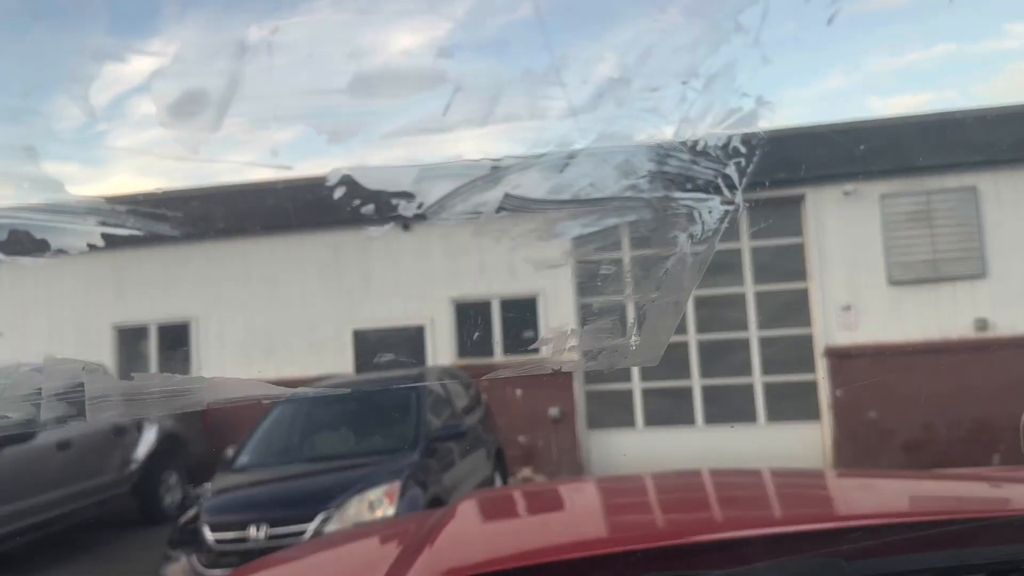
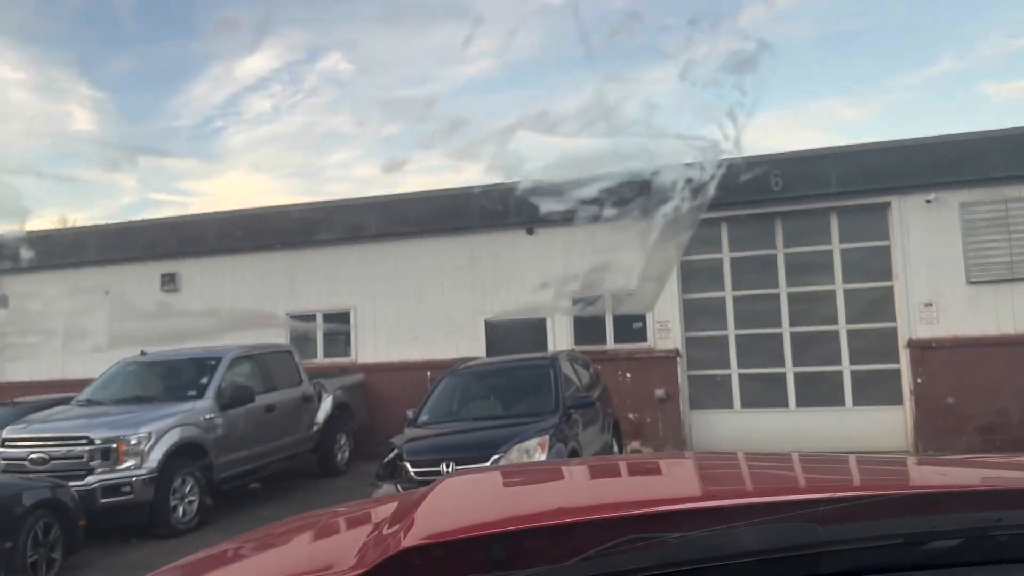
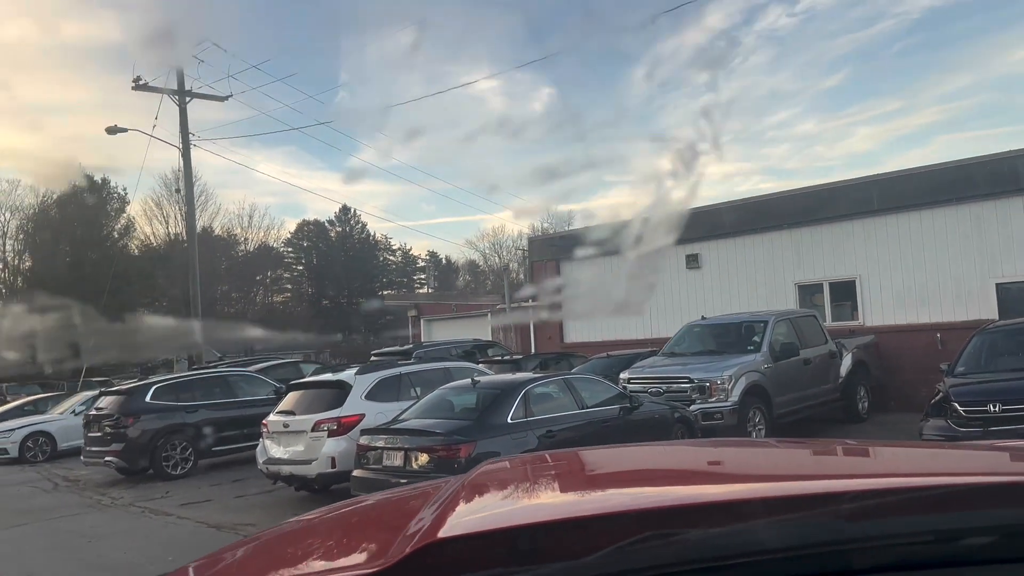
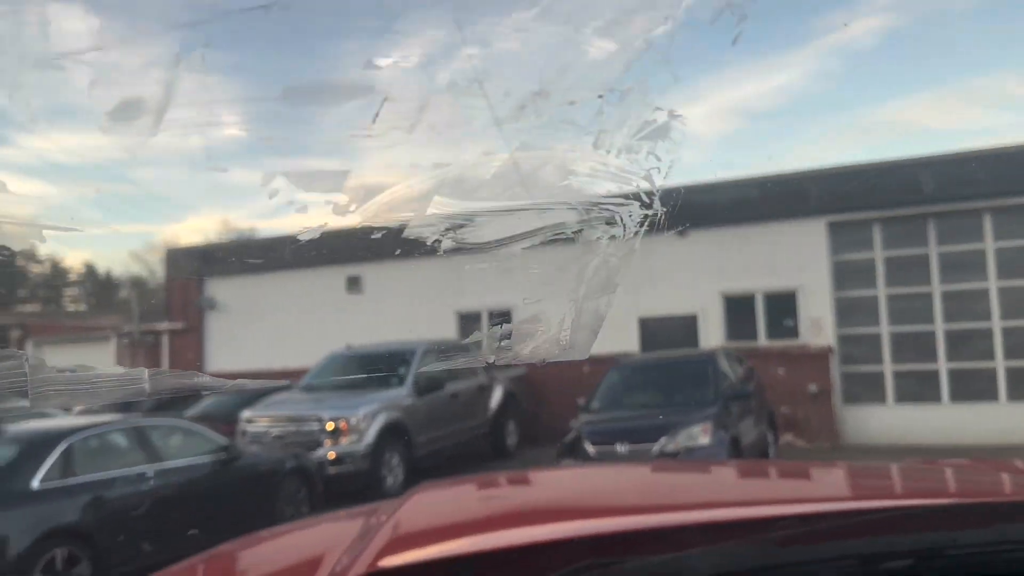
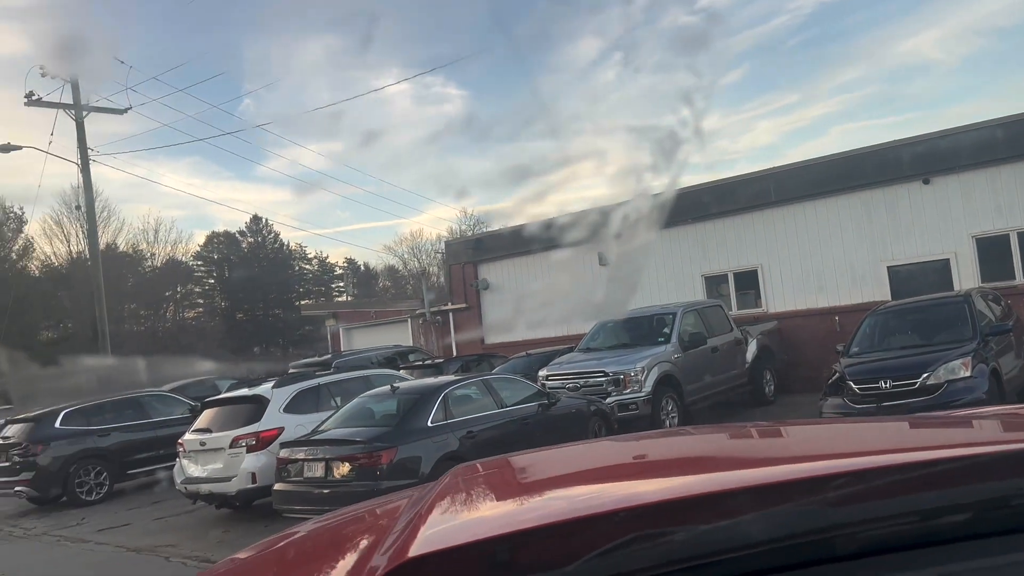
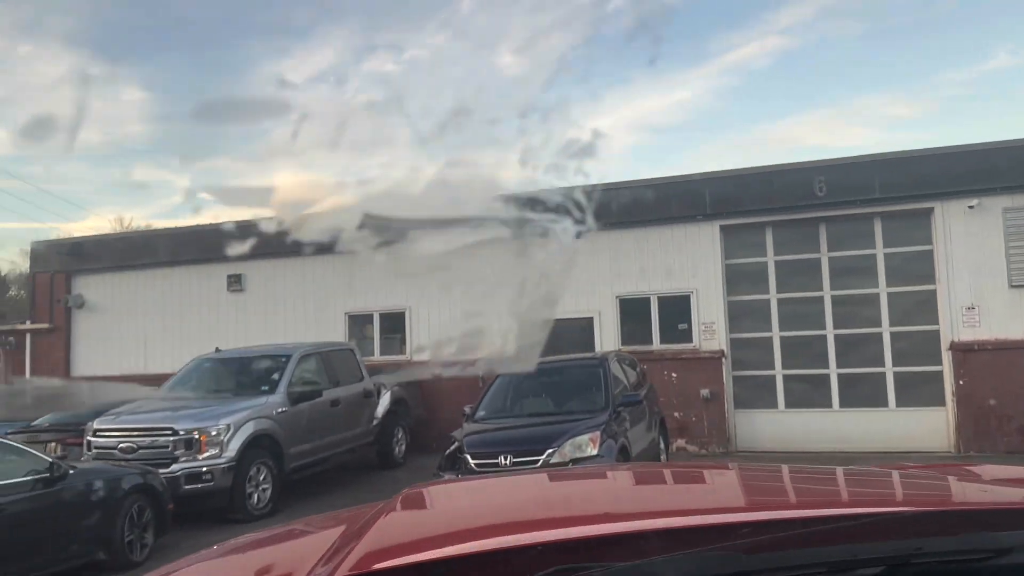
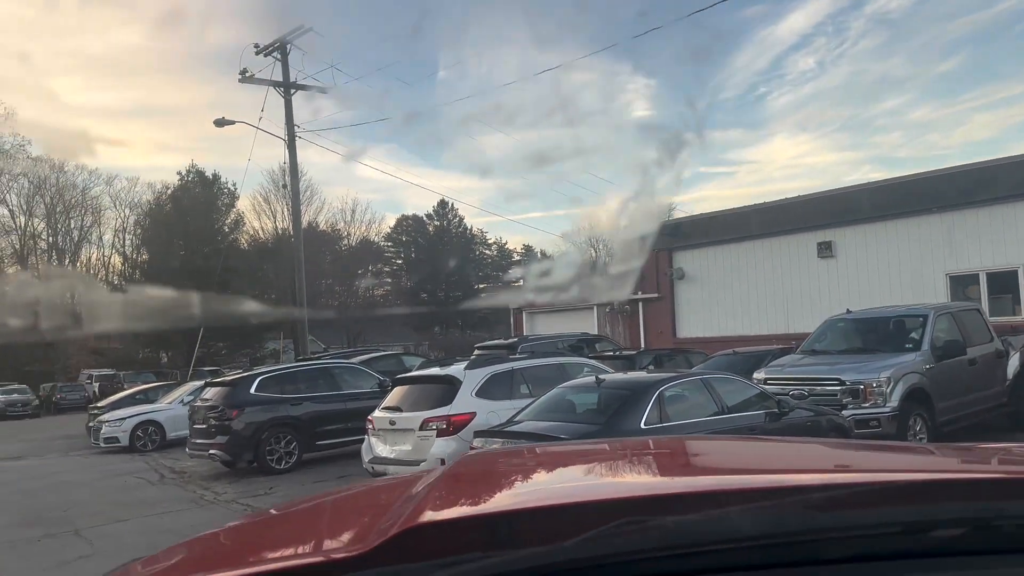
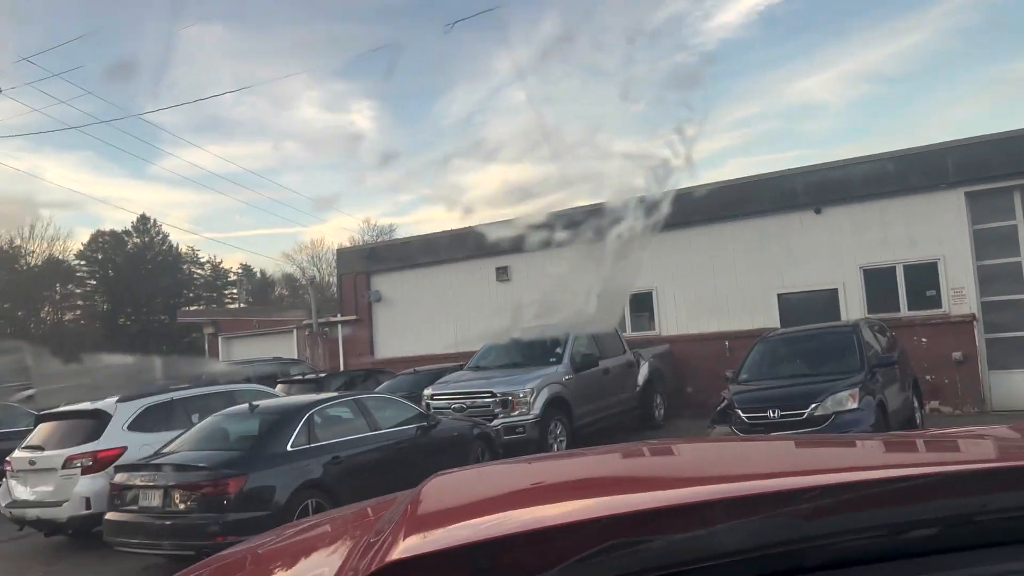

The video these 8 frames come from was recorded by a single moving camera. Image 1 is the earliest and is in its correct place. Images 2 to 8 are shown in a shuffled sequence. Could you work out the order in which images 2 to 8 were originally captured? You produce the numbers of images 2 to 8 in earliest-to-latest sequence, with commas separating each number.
2, 6, 4, 8, 5, 3, 7
